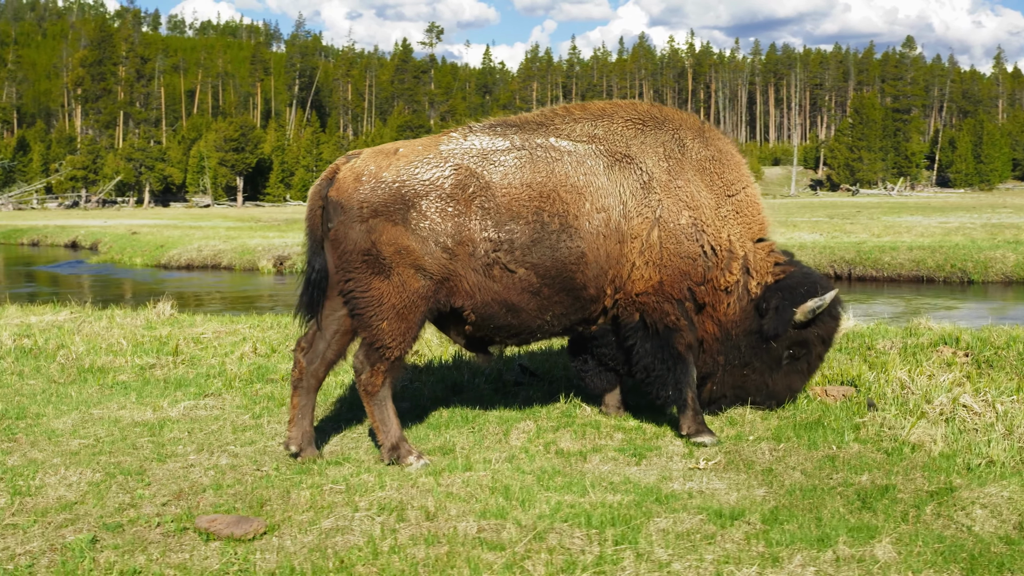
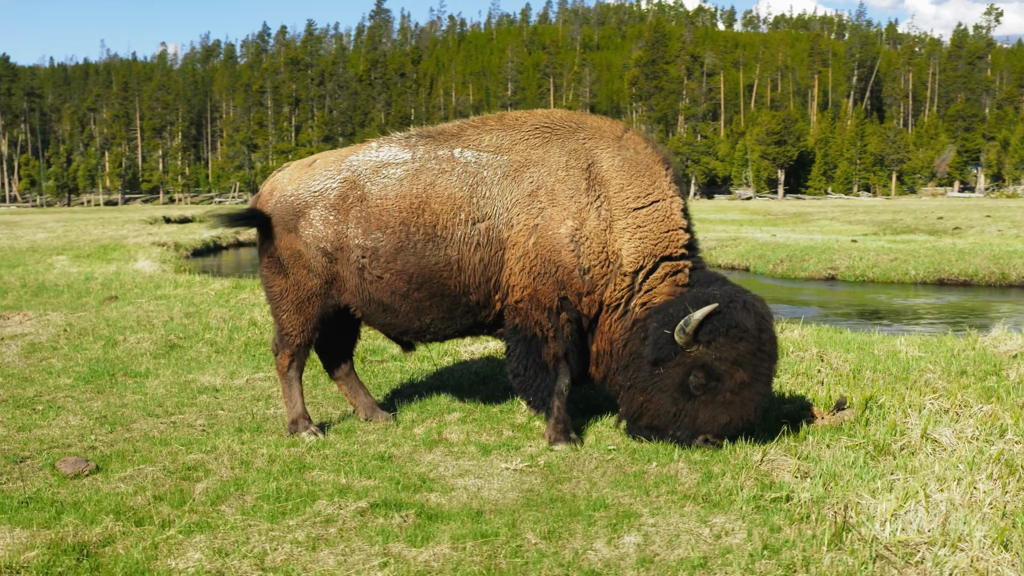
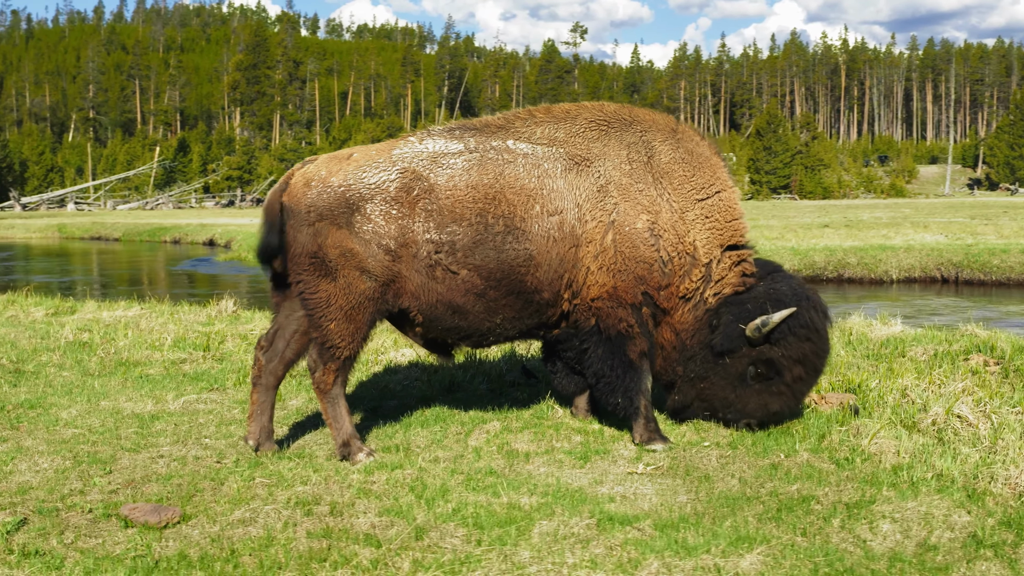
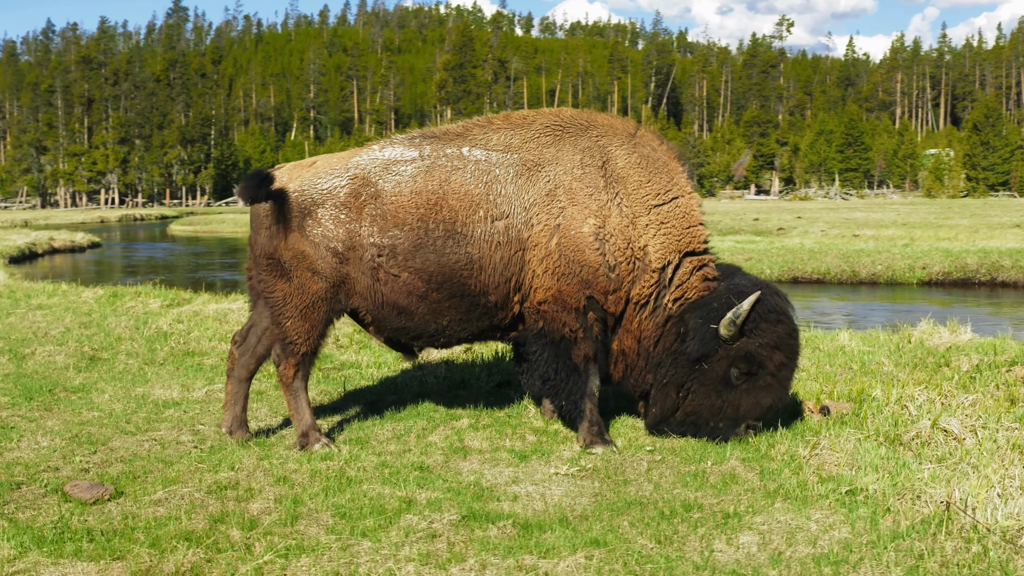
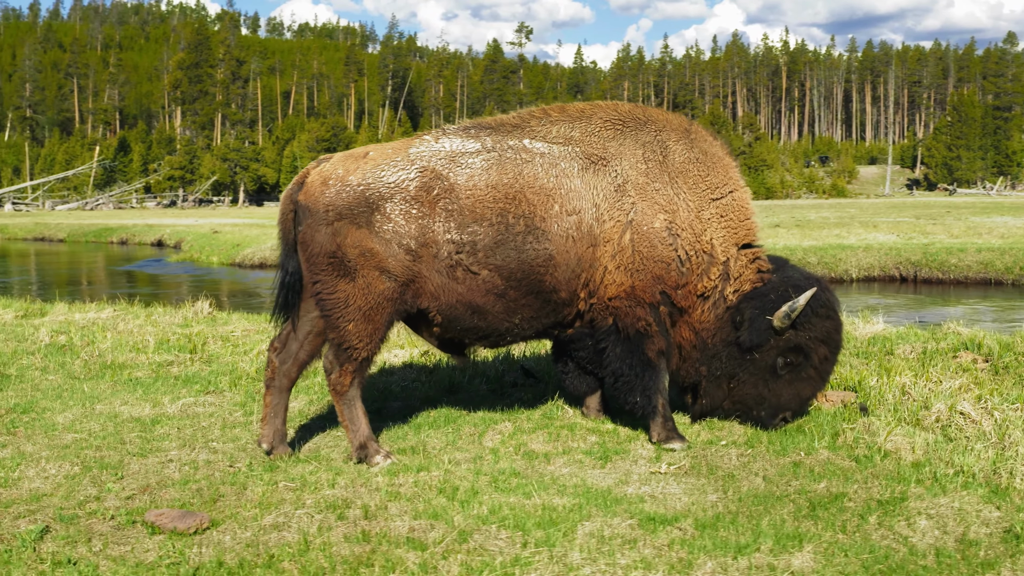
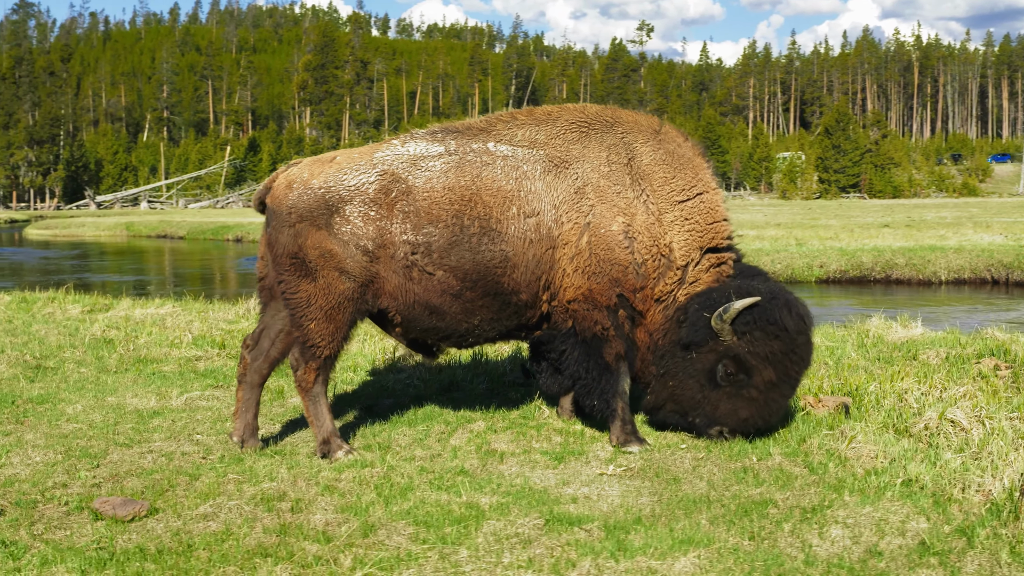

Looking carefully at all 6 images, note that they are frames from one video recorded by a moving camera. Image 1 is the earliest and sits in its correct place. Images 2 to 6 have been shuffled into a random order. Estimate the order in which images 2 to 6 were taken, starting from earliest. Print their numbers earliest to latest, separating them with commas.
5, 3, 6, 4, 2
